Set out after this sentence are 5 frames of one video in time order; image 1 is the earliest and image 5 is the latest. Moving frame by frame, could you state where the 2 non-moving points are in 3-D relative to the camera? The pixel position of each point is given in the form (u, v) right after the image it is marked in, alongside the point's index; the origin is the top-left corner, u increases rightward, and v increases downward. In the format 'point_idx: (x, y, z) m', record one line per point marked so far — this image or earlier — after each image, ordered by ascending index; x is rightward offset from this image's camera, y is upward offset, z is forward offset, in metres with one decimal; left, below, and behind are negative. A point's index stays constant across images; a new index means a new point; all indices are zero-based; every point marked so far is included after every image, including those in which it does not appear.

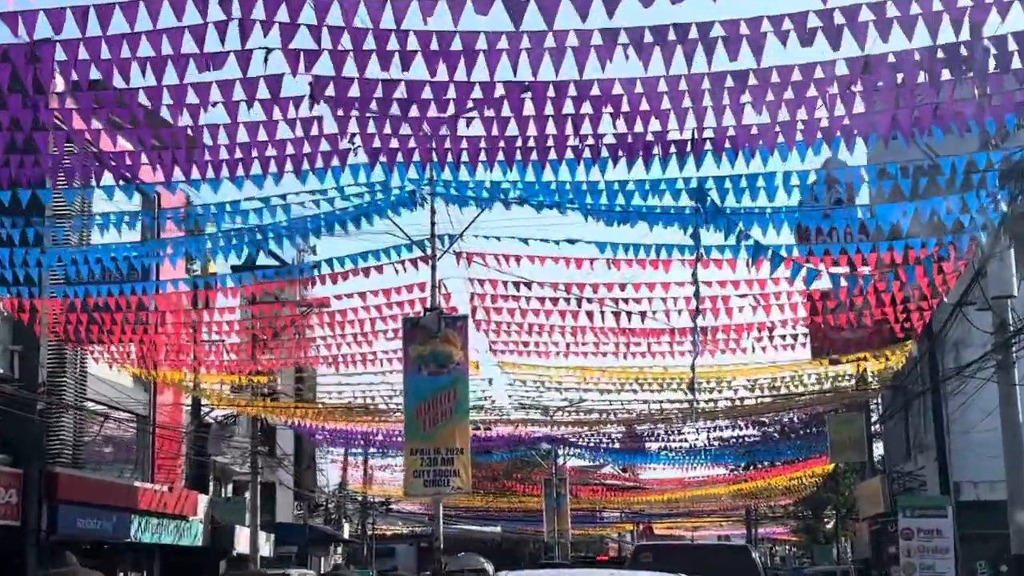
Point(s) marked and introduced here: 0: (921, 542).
0: (+4.9, -3.1, +16.2) m
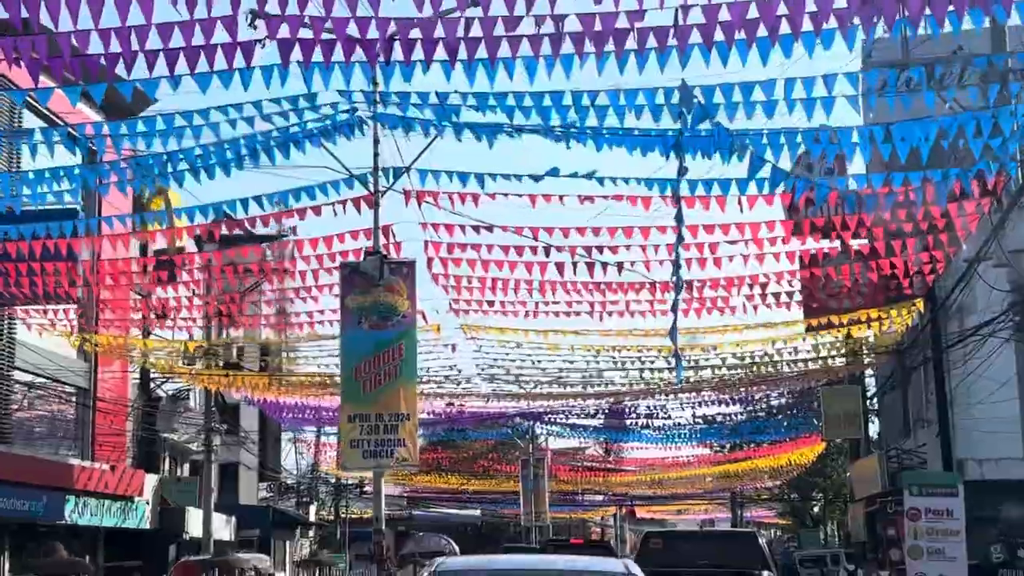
0: (+4.5, -2.6, +14.6) m
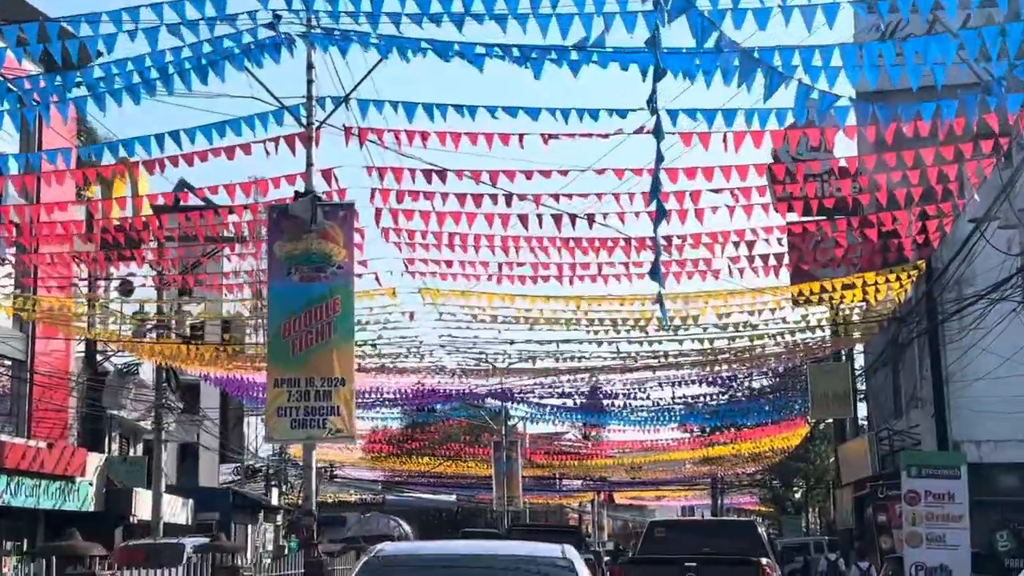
0: (+4.1, -2.2, +13.4) m
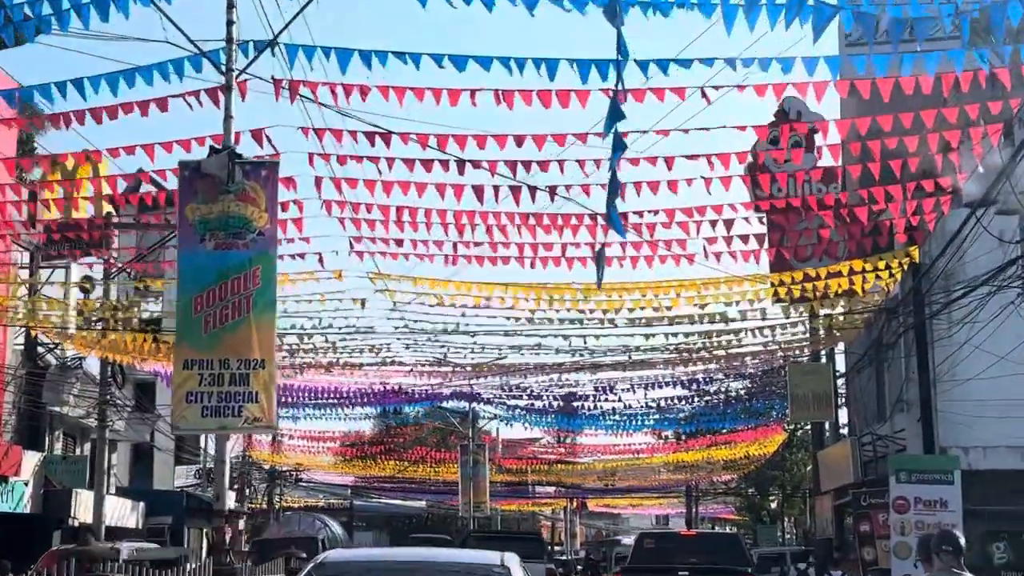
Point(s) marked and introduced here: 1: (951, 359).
0: (+3.7, -2.1, +12.3) m
1: (+5.6, -0.9, +17.2) m
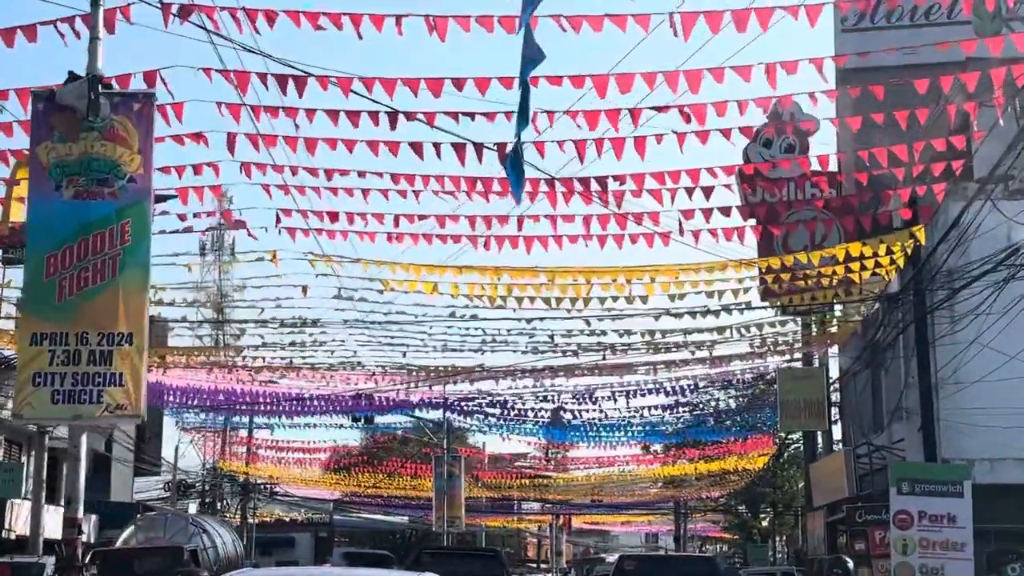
0: (+3.3, -2.0, +10.9) m
1: (+5.2, -0.9, +15.8) m
